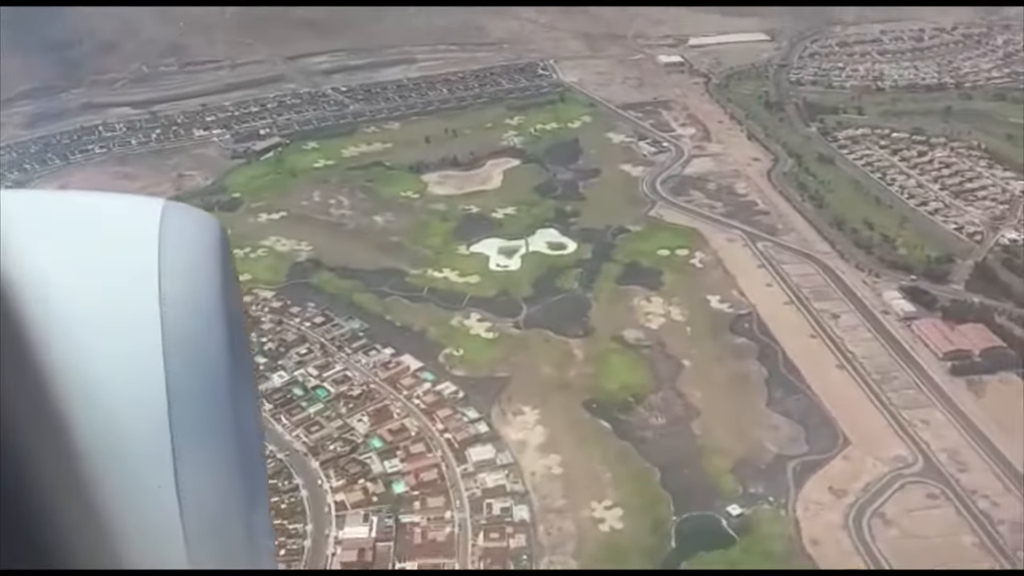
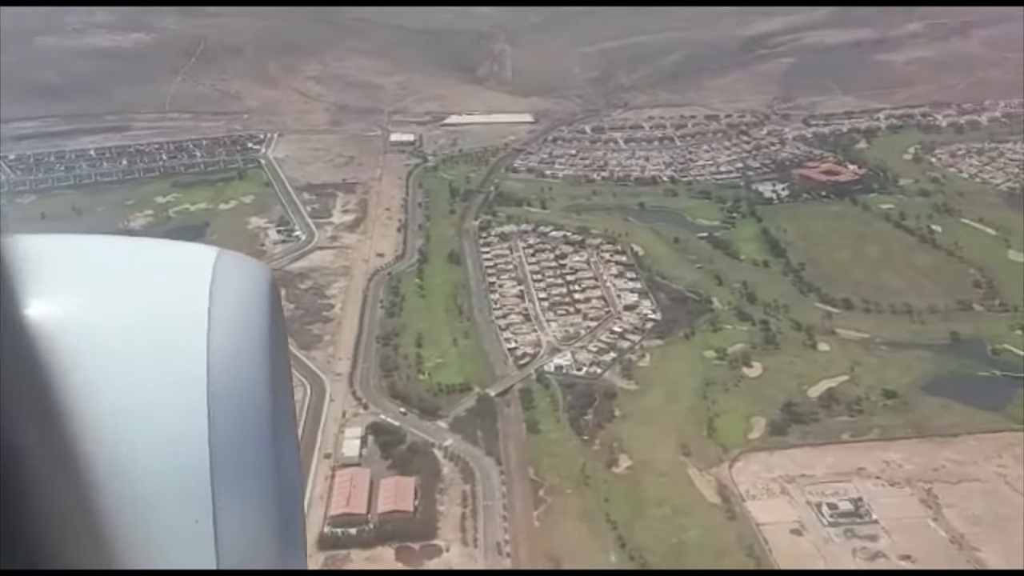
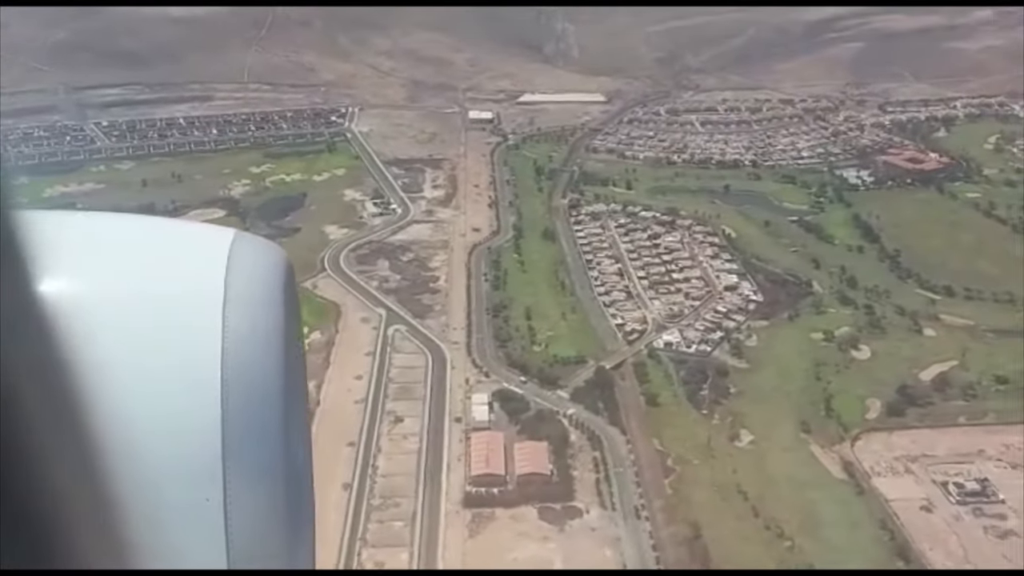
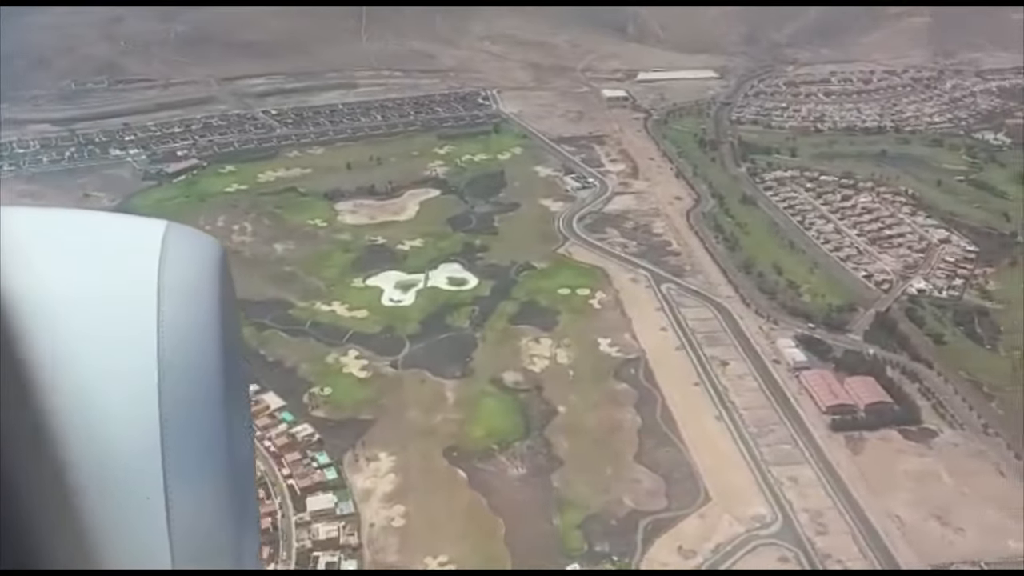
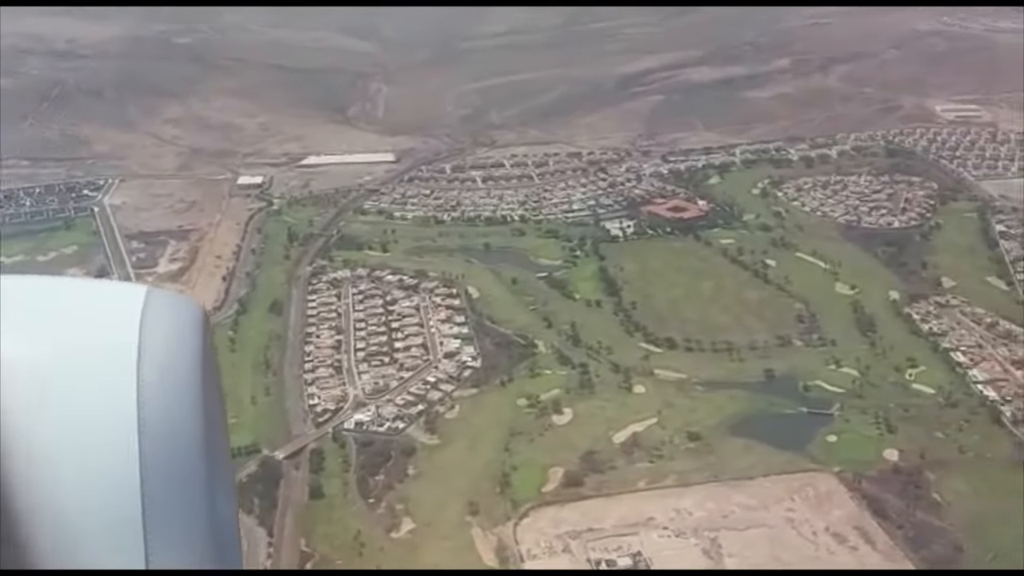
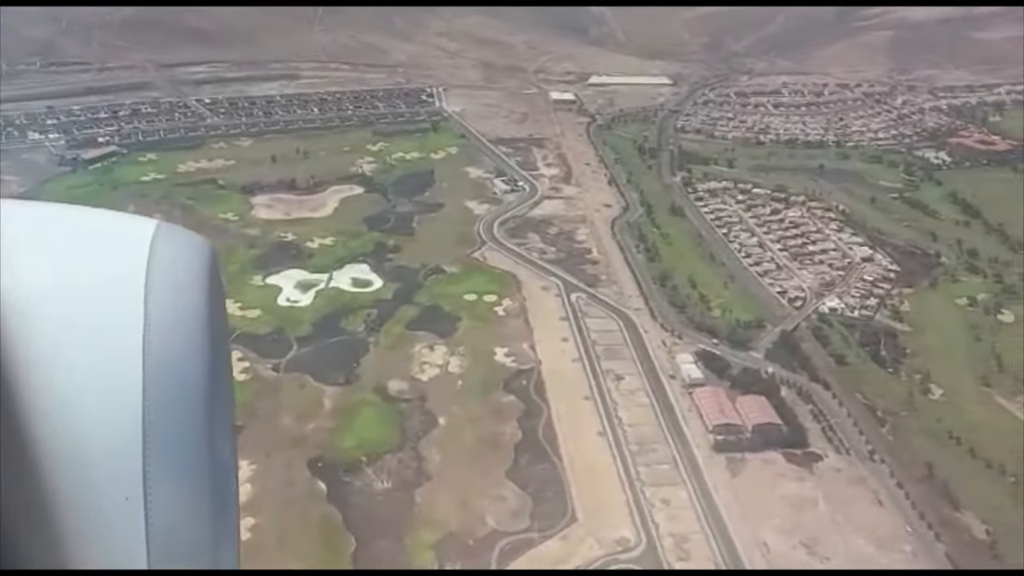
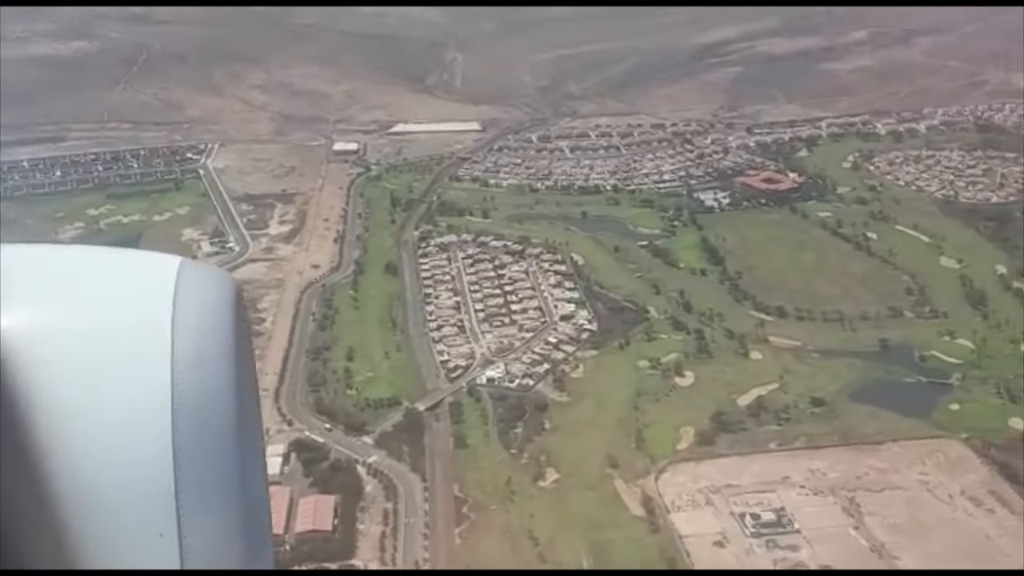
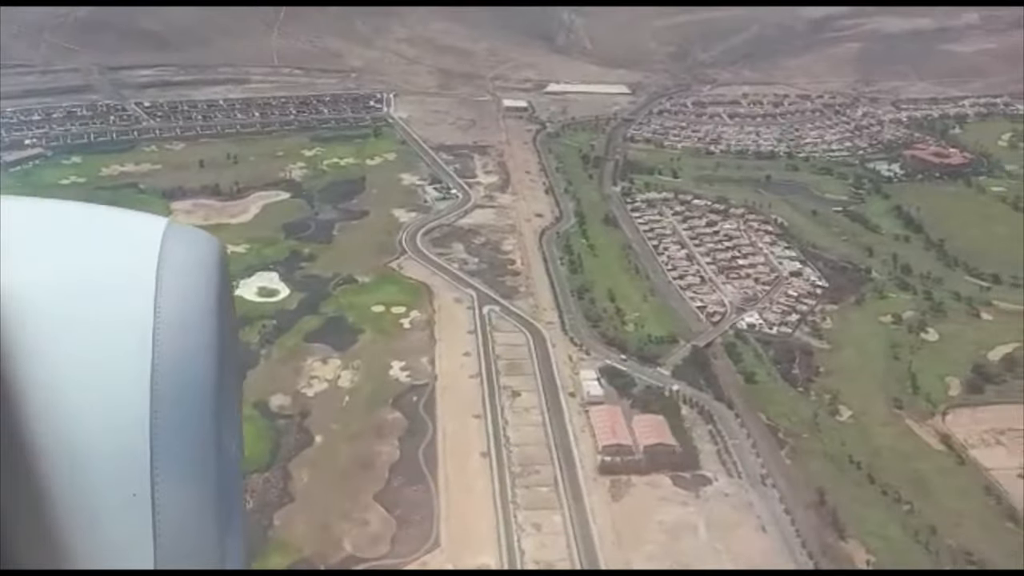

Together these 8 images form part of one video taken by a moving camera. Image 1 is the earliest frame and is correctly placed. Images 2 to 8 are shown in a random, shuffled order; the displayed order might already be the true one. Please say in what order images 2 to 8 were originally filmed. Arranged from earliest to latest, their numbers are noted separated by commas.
4, 6, 8, 3, 2, 7, 5
